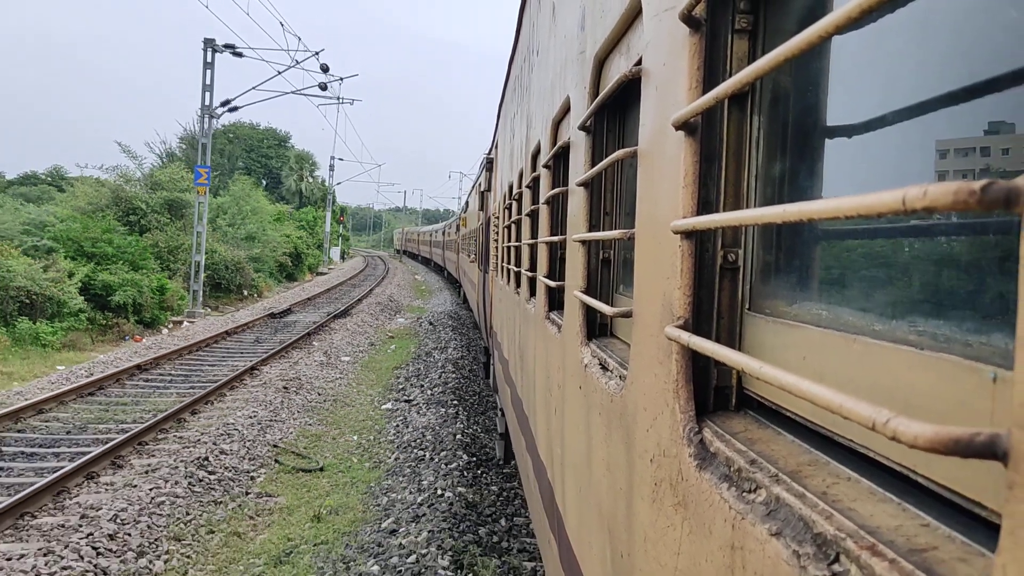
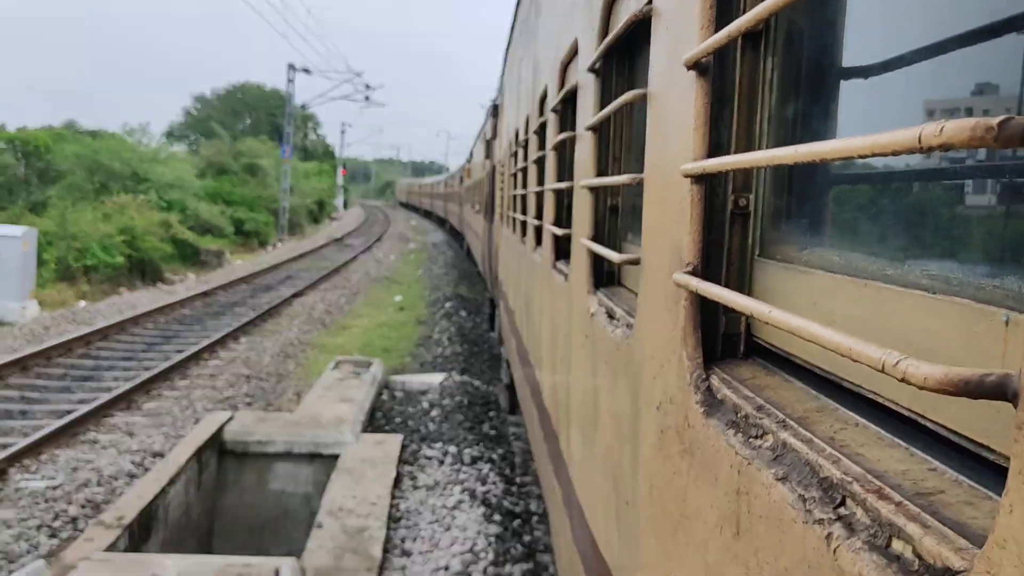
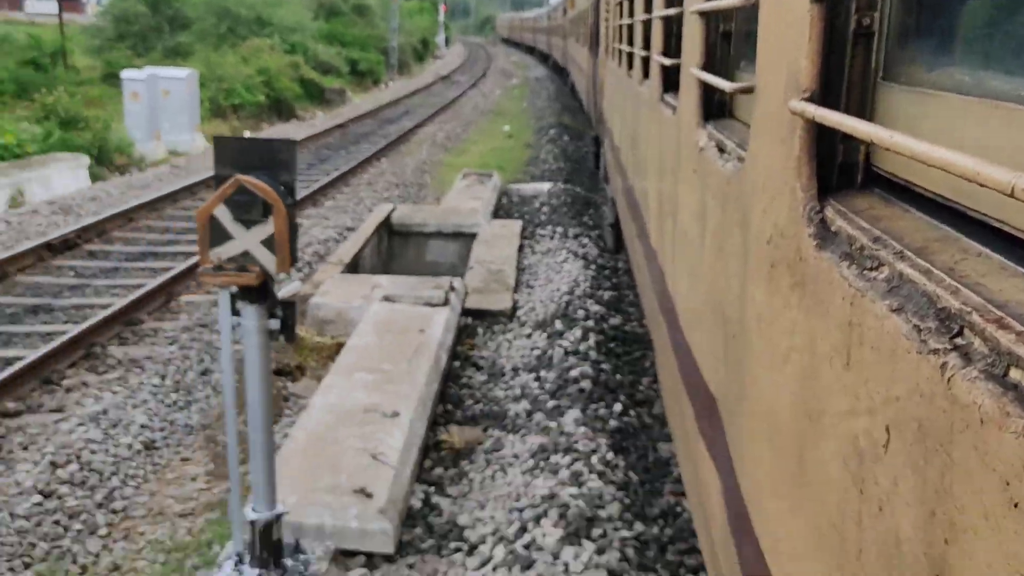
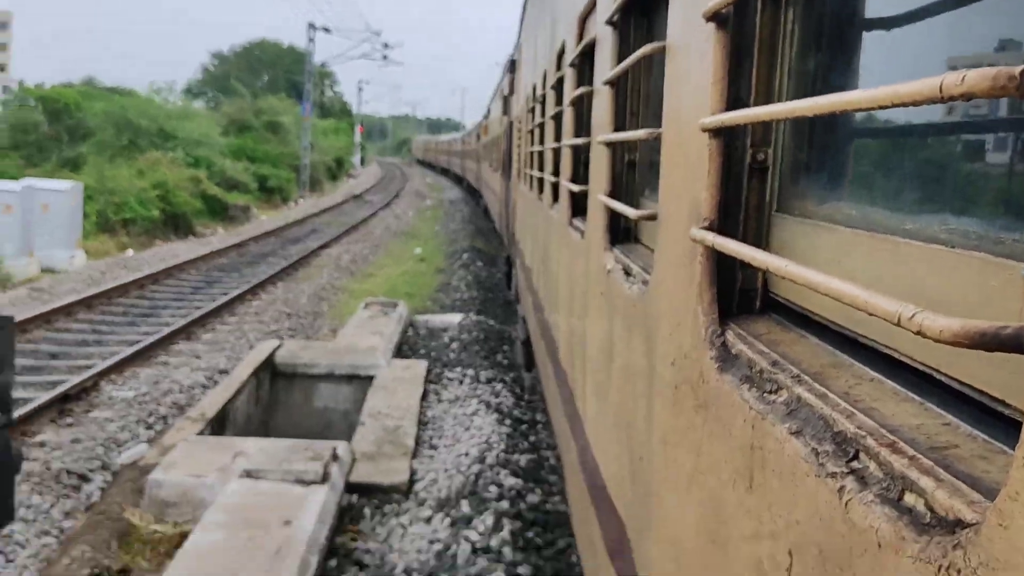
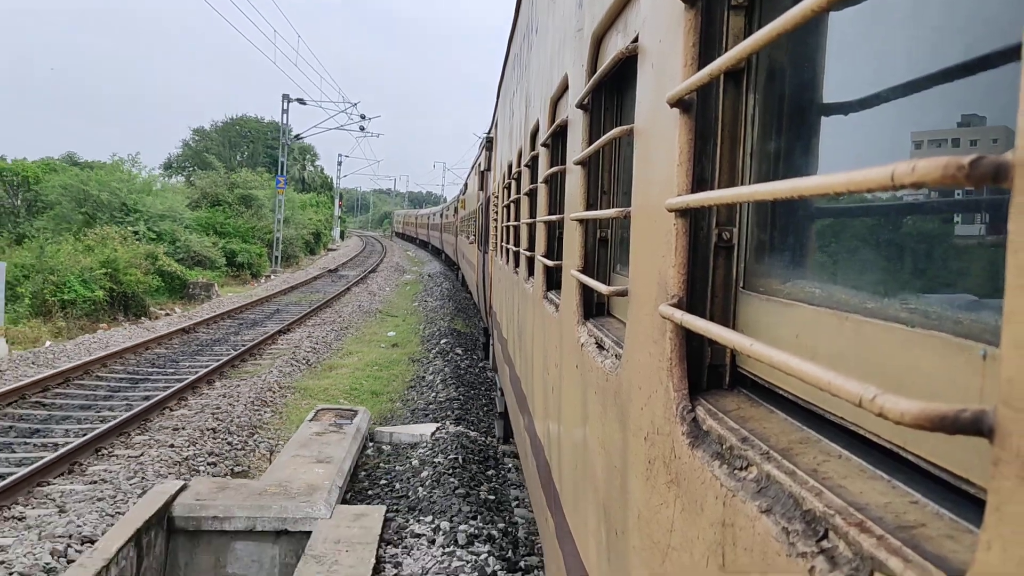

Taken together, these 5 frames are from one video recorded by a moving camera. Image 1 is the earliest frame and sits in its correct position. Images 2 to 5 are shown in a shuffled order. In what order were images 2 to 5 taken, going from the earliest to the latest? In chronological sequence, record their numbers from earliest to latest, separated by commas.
5, 2, 4, 3
